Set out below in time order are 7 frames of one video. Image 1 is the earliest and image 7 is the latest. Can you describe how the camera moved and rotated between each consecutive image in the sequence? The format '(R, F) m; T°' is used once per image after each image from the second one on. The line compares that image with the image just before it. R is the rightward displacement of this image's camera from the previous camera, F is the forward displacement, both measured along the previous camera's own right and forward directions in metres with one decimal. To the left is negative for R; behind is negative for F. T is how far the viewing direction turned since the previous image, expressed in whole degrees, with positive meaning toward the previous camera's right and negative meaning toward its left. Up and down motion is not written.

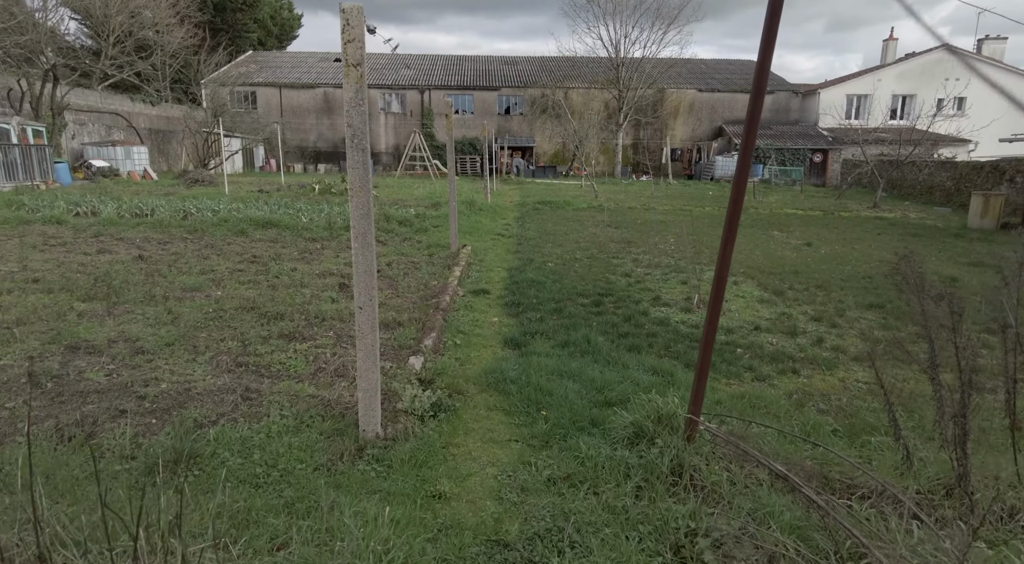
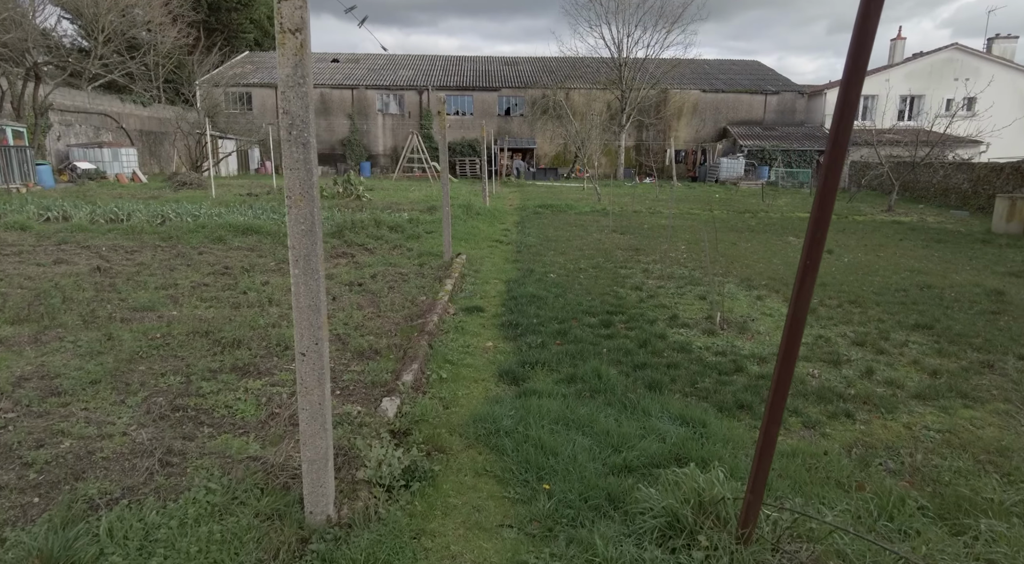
(0.0, +0.8) m; 0°
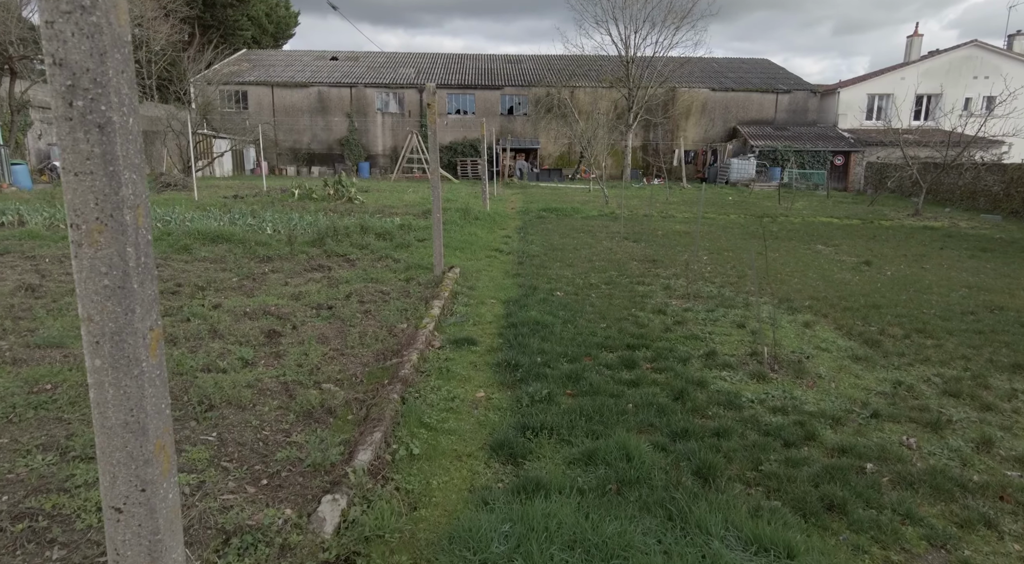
(0.0, +1.2) m; 0°
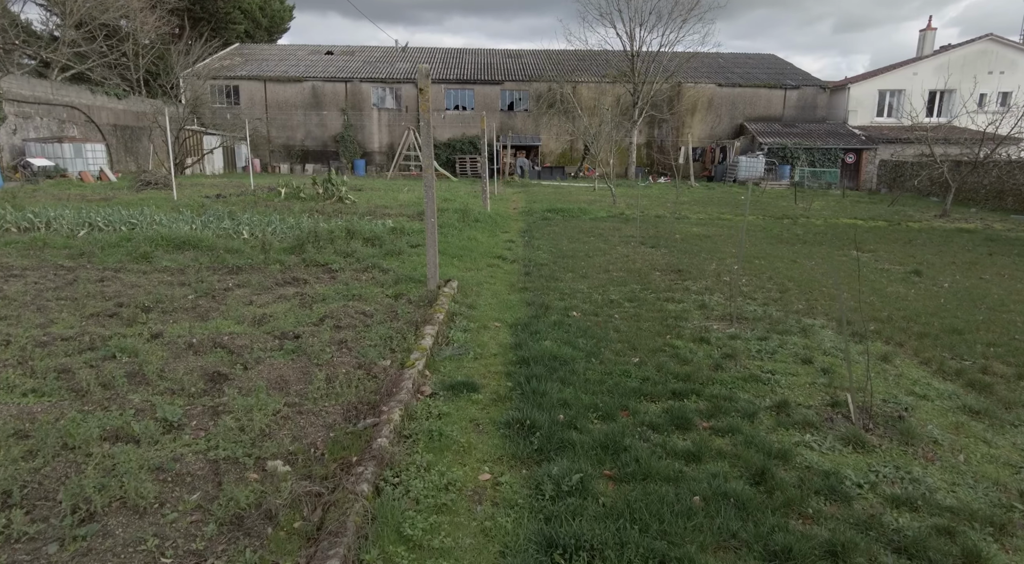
(-0.1, +1.1) m; 0°
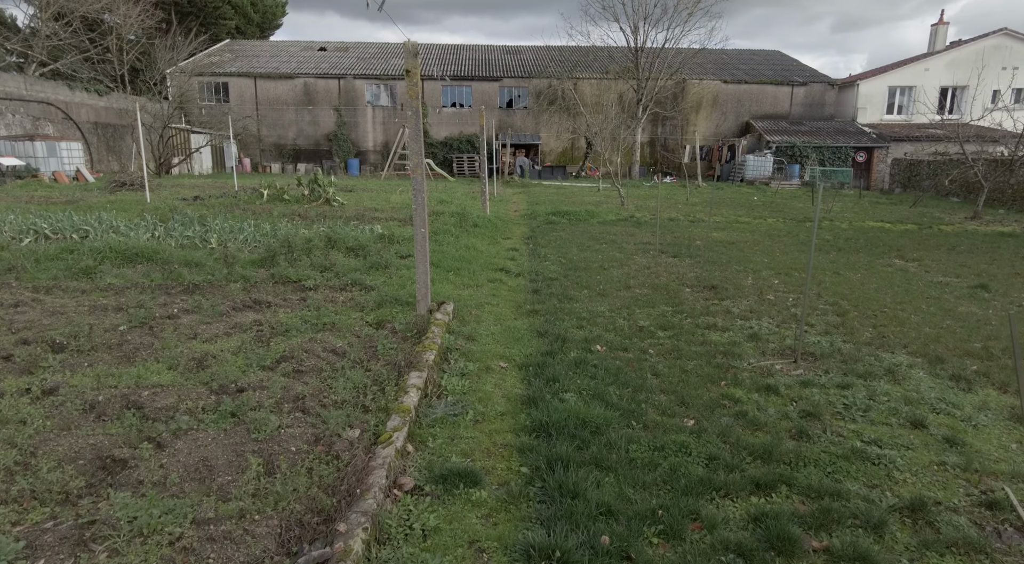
(-0.1, +1.2) m; 0°
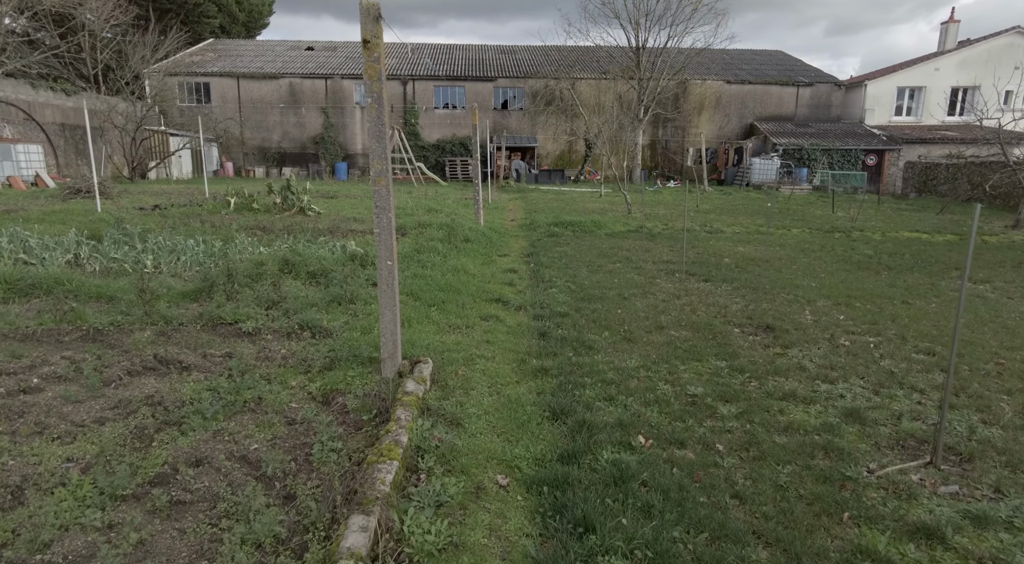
(0.0, +1.6) m; 0°
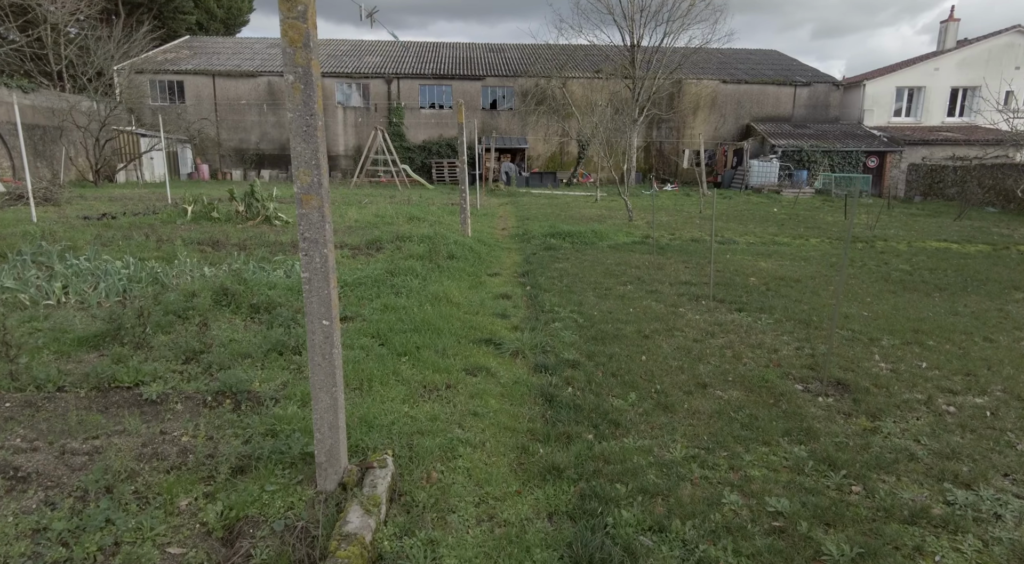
(0.0, +1.3) m; +1°
